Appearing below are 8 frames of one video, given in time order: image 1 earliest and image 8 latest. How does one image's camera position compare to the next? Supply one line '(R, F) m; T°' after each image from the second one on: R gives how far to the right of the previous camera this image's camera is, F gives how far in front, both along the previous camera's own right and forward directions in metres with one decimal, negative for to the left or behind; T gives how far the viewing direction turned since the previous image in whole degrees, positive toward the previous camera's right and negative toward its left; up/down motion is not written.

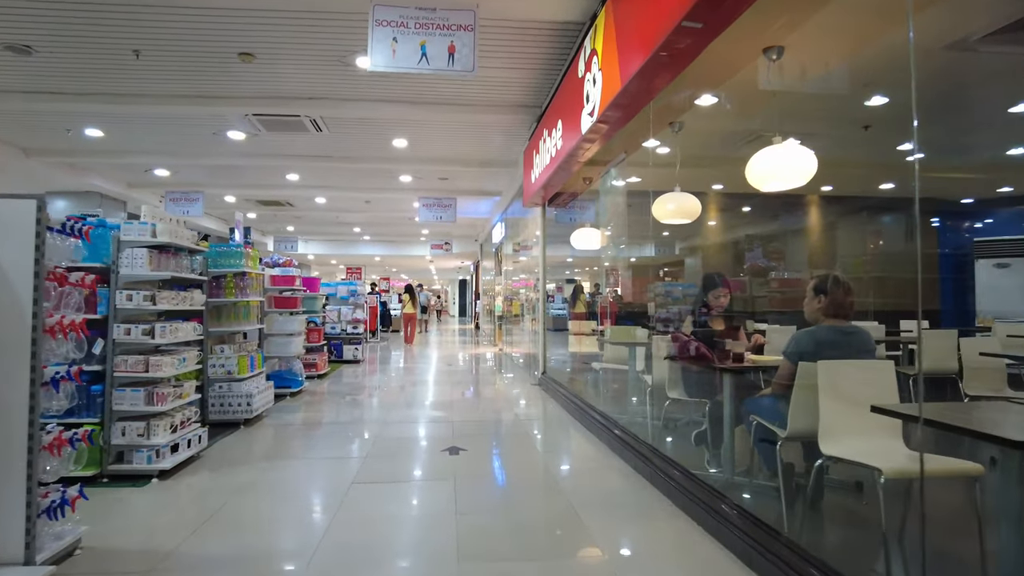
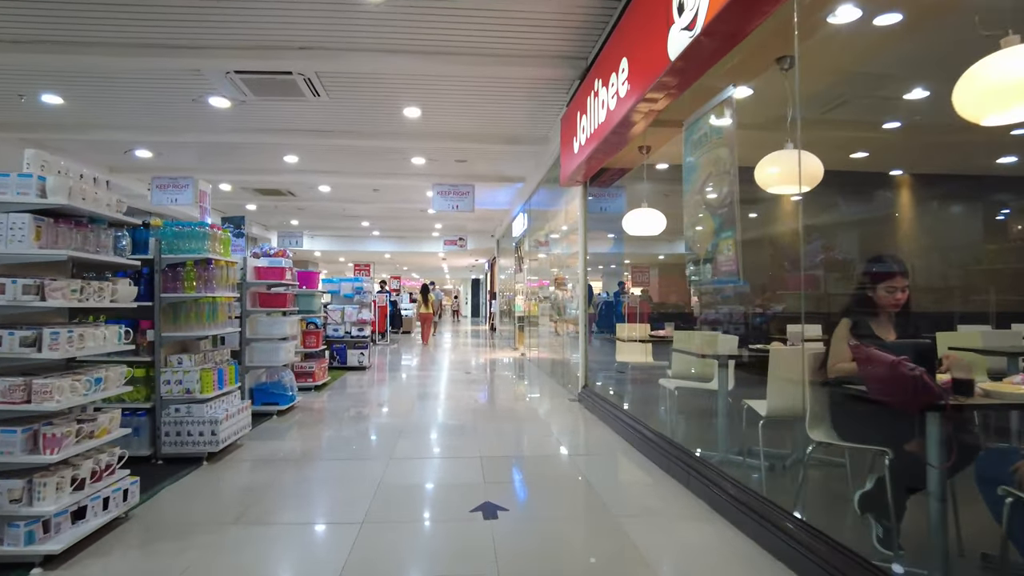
(-0.2, +1.1) m; -1°
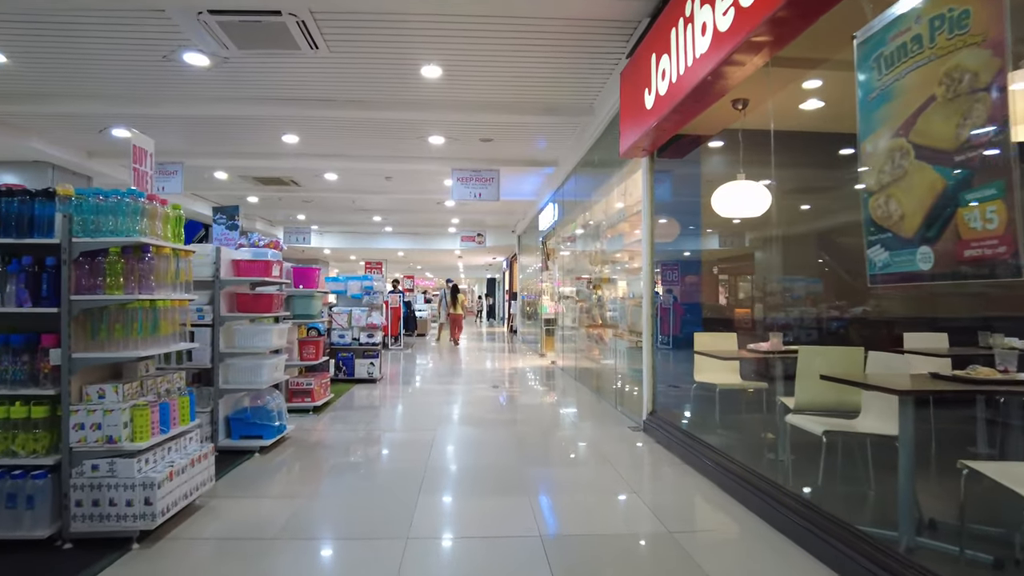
(-0.2, +1.1) m; -1°
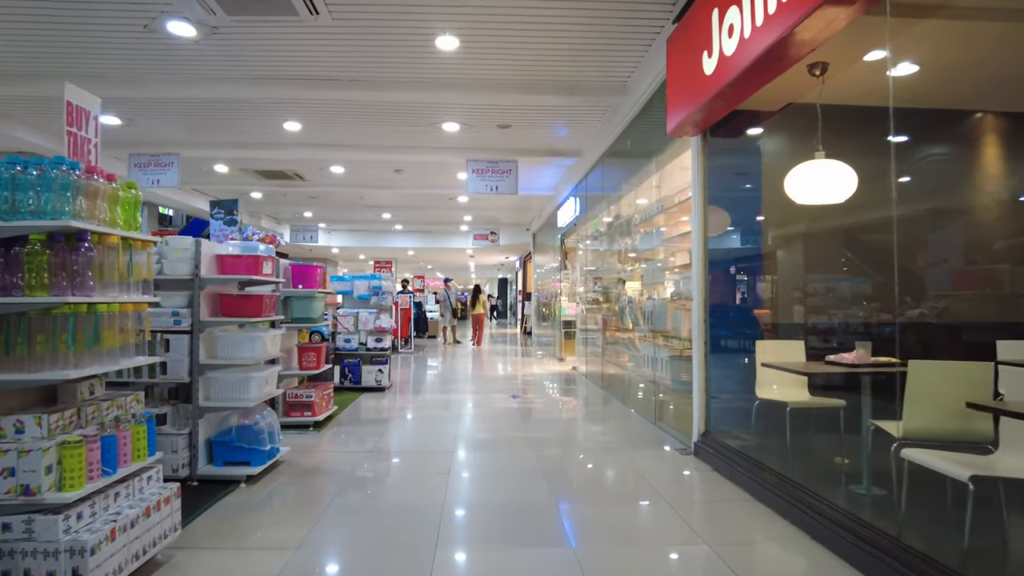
(-0.1, +0.6) m; -1°
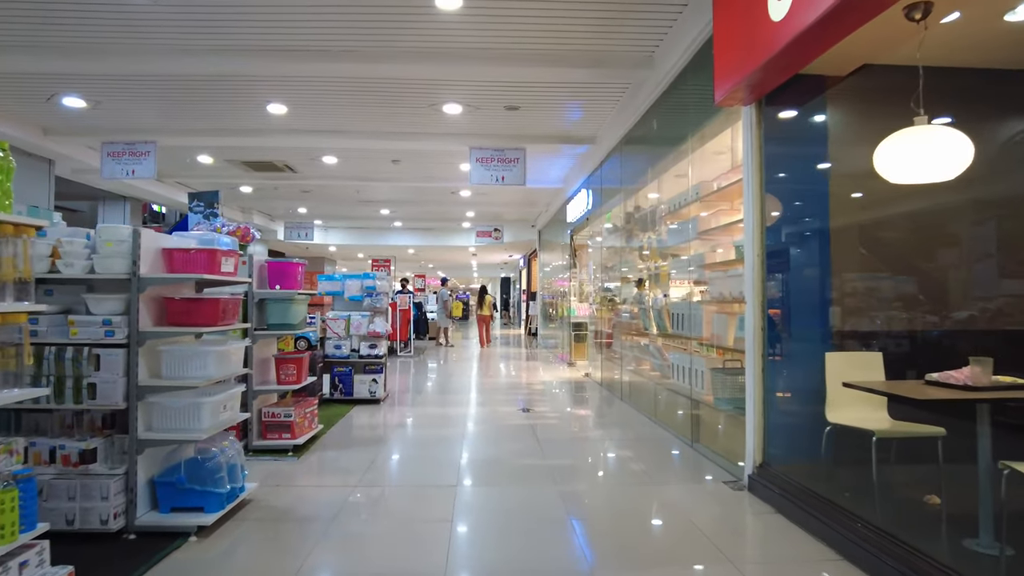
(-0.1, +0.6) m; 0°
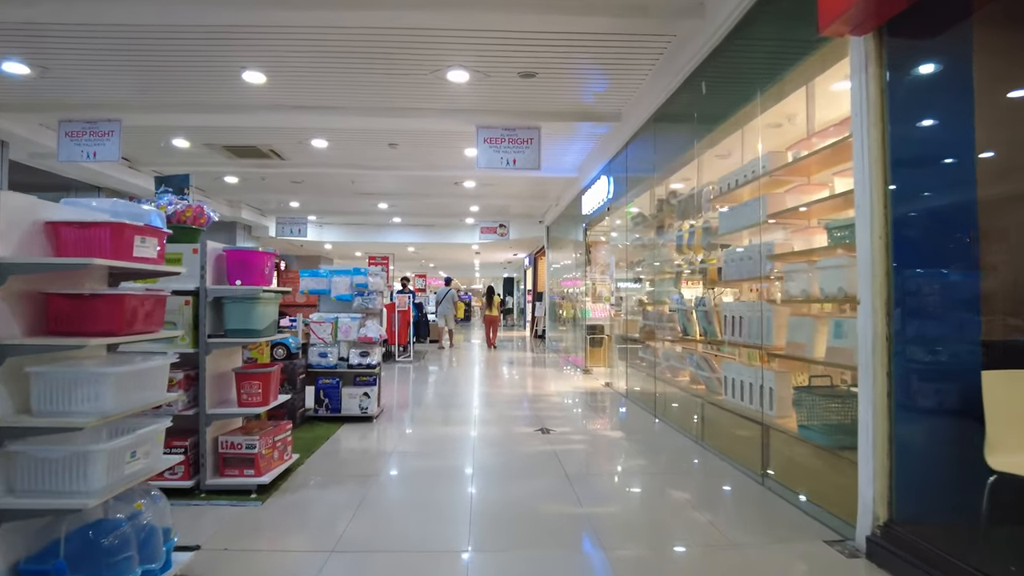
(-0.1, +0.8) m; 0°
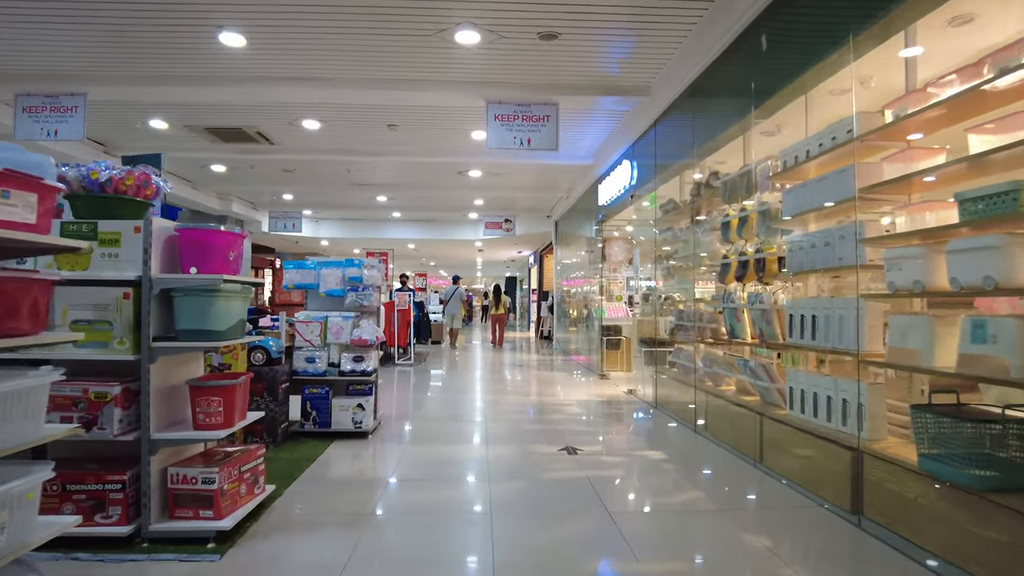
(-0.1, +0.7) m; 0°
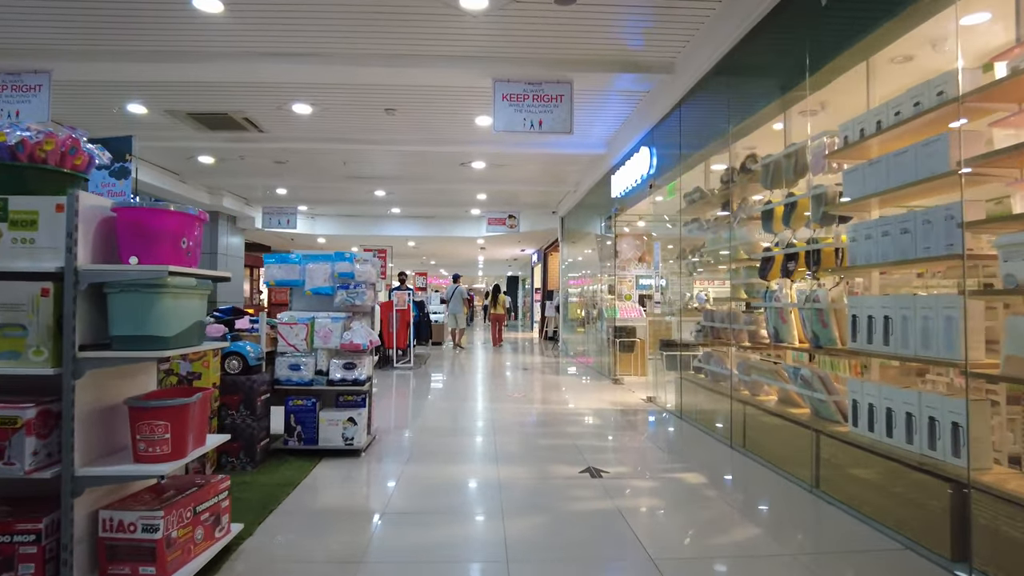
(-0.1, +0.5) m; 0°
